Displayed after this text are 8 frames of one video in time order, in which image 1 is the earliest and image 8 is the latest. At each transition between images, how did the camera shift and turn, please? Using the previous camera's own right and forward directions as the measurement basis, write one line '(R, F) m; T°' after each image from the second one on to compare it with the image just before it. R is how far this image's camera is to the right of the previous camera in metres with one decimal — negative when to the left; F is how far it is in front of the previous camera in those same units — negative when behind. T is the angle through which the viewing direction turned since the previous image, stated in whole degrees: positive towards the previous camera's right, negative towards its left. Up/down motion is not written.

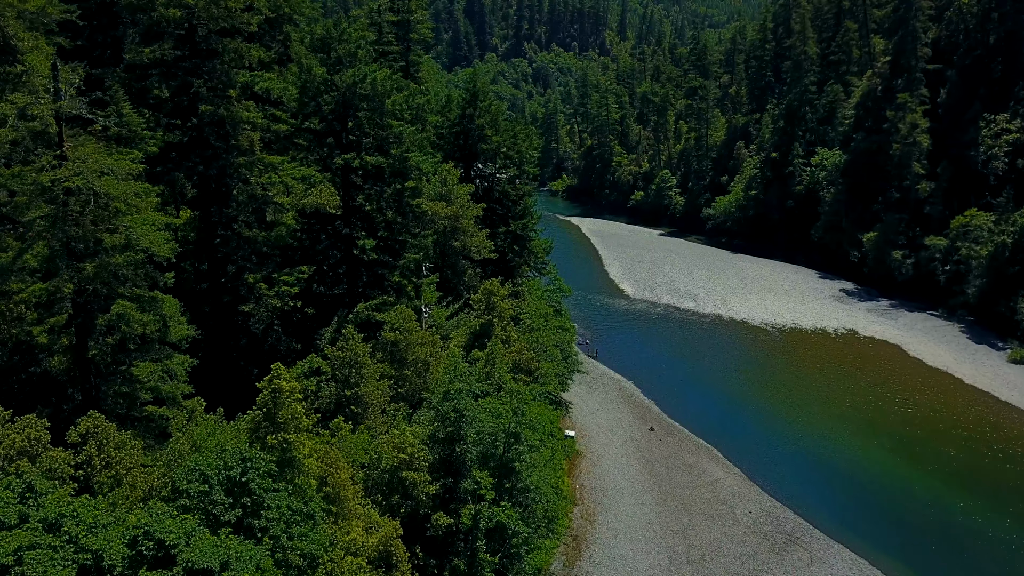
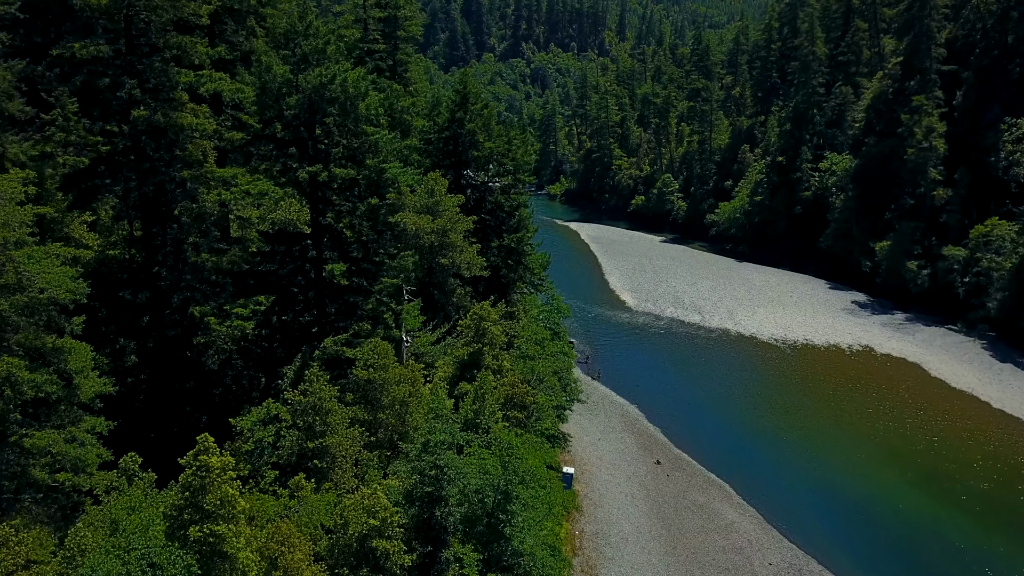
(+0.2, +2.8) m; 0°
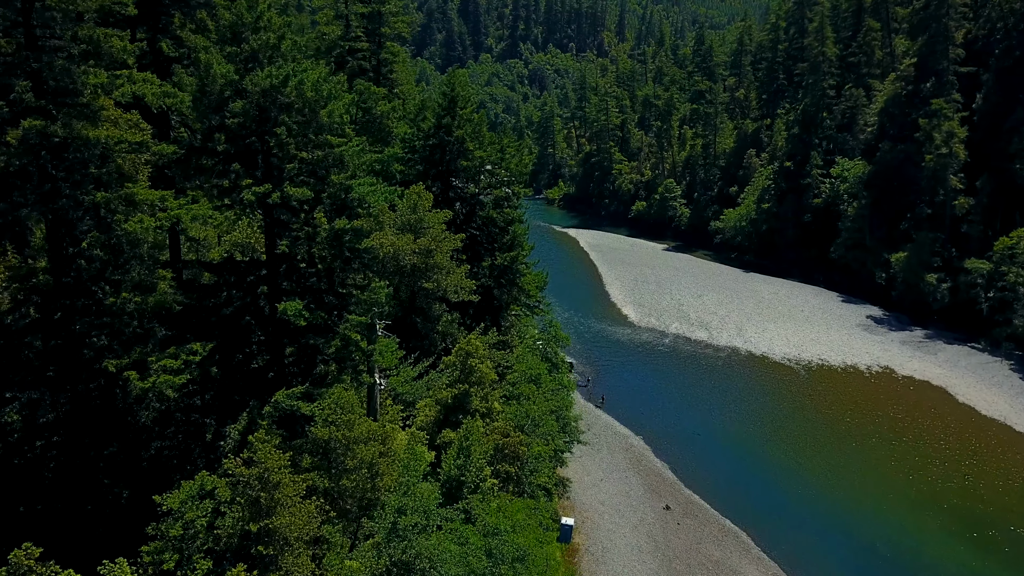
(+0.2, +3.1) m; 0°
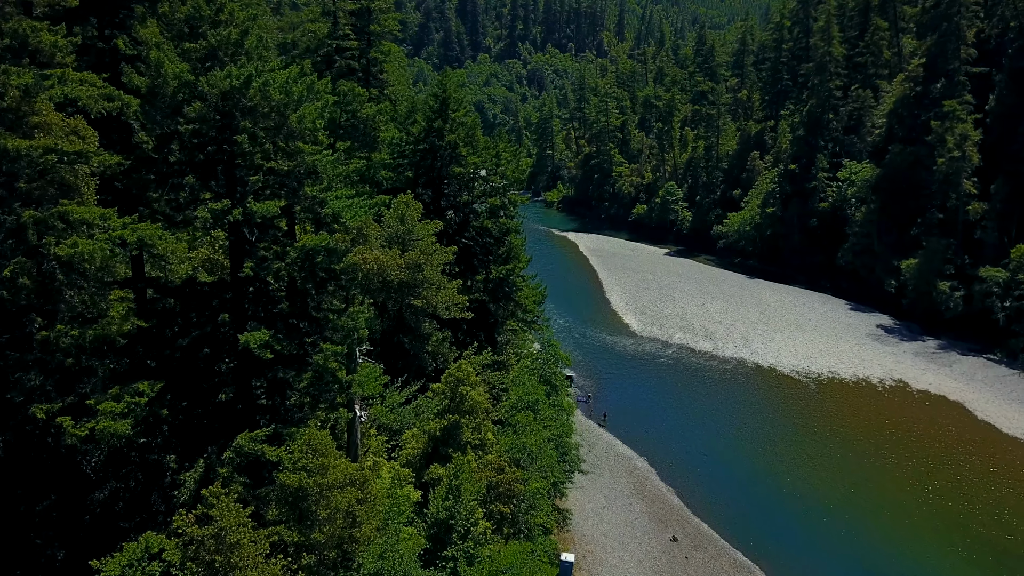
(+0.1, +1.8) m; 0°
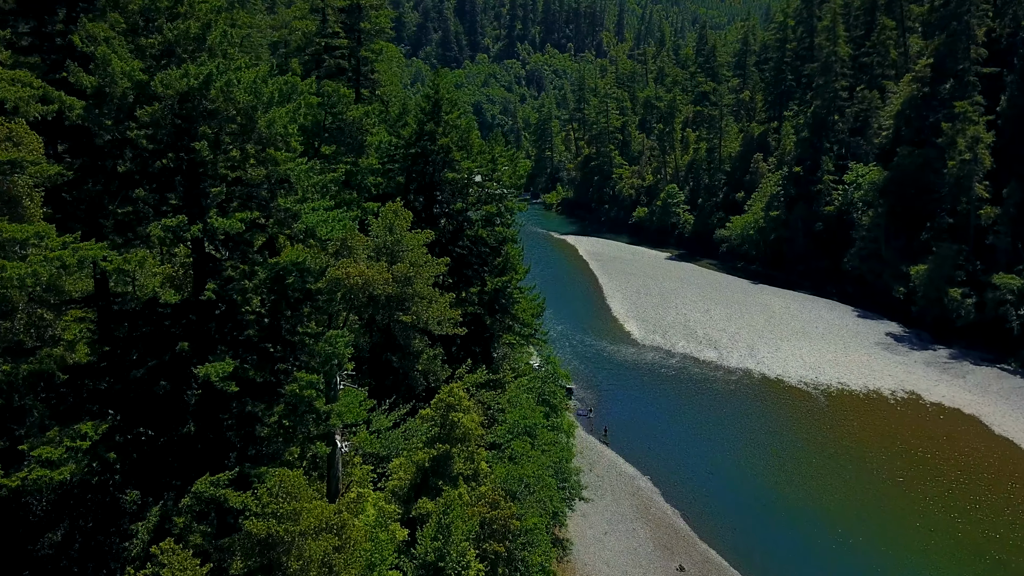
(+0.1, +1.5) m; 0°
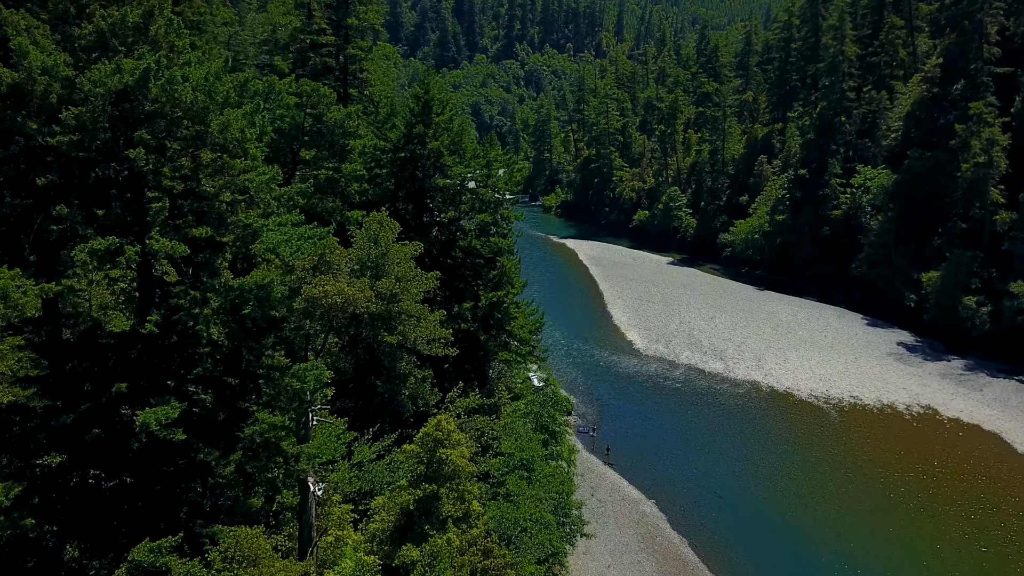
(+0.1, +1.8) m; 0°
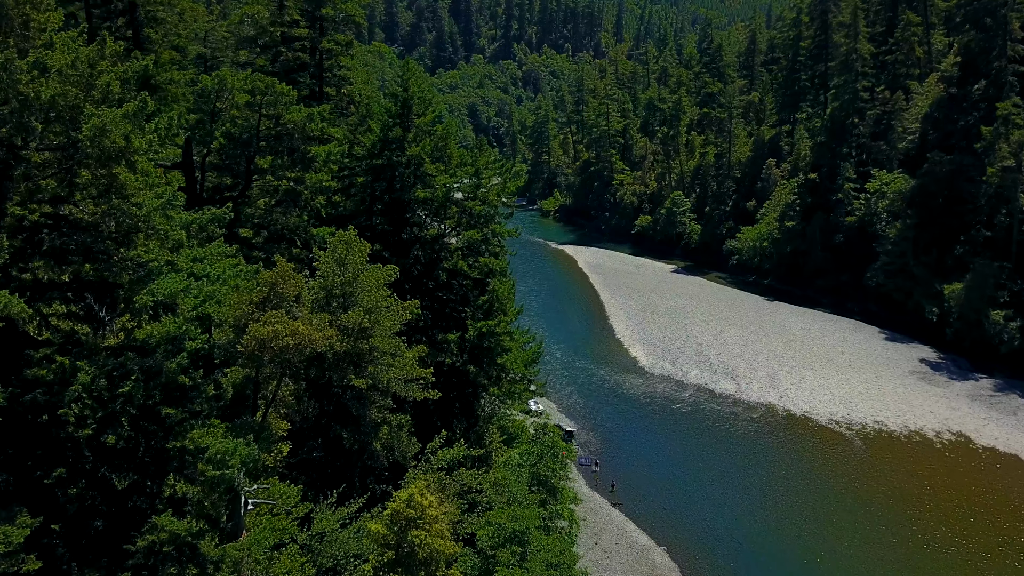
(+0.2, +3.1) m; 0°
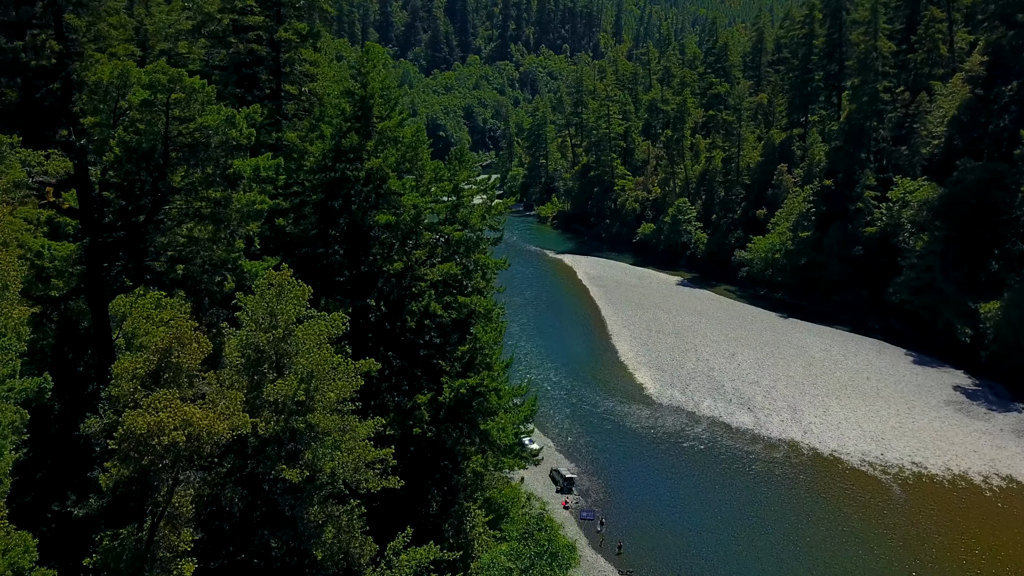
(+0.3, +4.0) m; 0°
